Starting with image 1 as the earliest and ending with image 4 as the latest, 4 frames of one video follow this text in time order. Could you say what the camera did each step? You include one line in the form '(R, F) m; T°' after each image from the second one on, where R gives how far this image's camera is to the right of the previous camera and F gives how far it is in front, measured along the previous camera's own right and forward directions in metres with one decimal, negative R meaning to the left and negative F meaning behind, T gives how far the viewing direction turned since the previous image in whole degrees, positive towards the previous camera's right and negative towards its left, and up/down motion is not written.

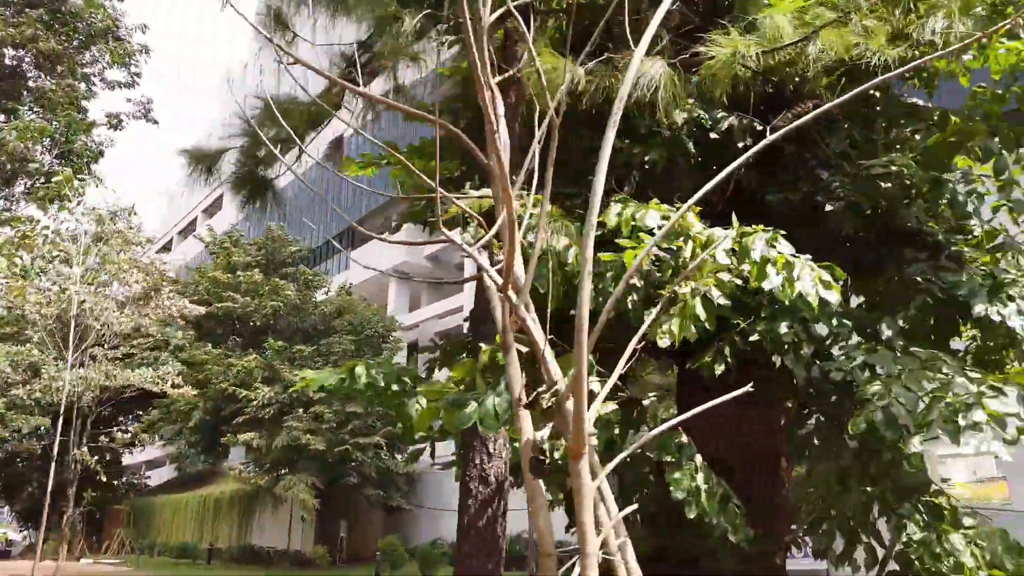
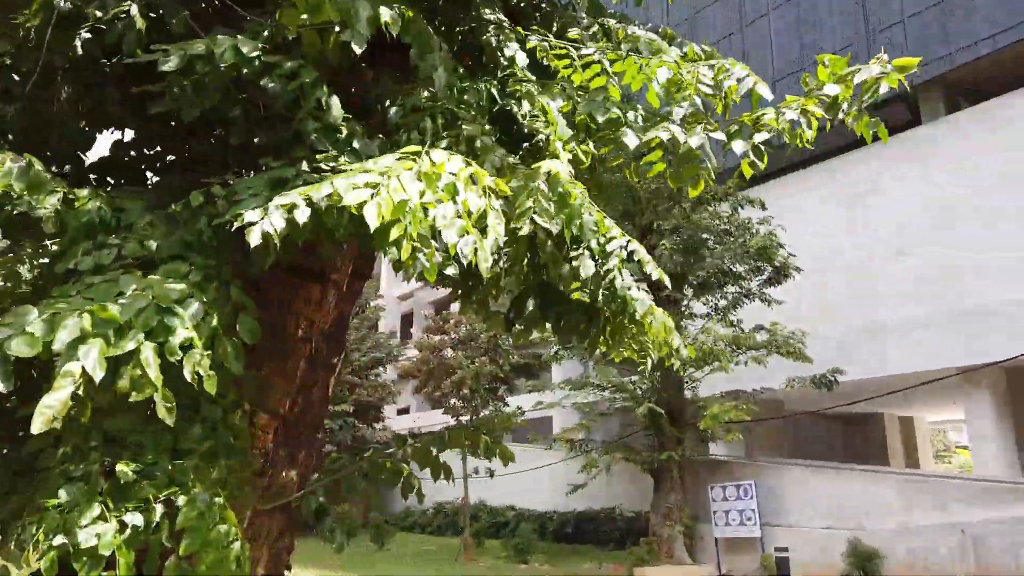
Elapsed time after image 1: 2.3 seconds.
(+2.1, +0.5) m; -2°
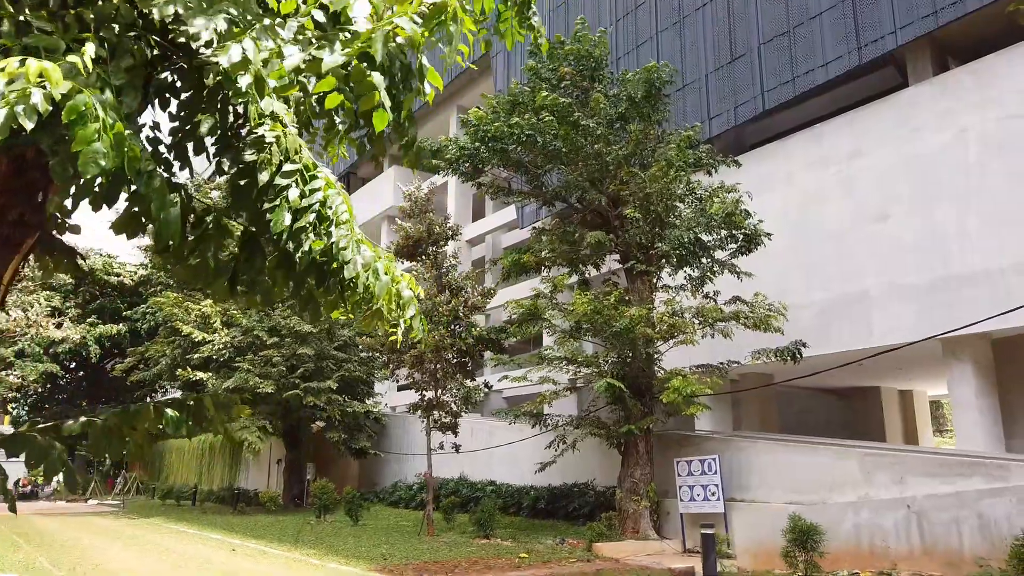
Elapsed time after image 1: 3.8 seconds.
(+1.3, +0.4) m; -1°
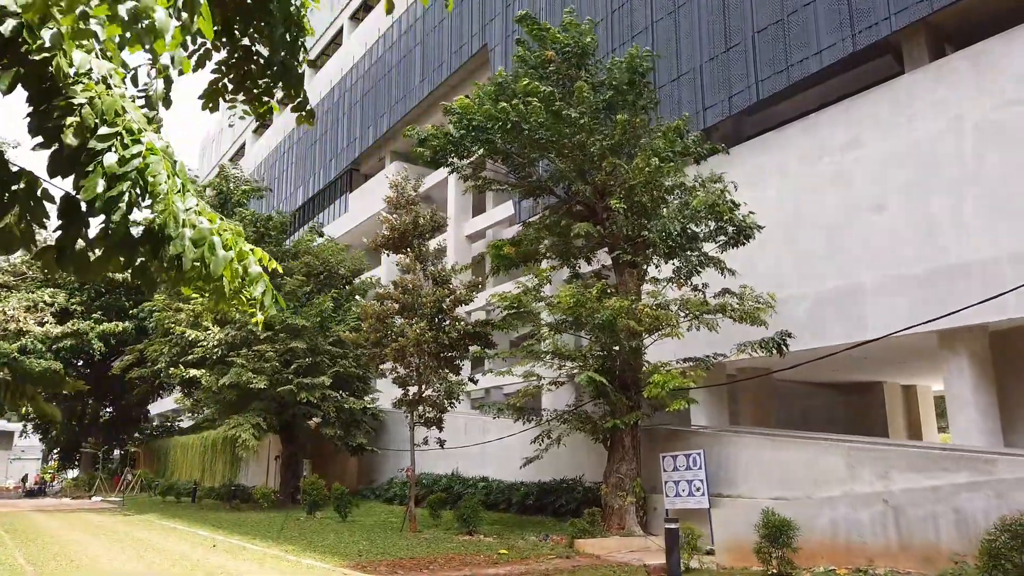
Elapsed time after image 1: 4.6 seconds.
(+0.6, +0.3) m; -1°
